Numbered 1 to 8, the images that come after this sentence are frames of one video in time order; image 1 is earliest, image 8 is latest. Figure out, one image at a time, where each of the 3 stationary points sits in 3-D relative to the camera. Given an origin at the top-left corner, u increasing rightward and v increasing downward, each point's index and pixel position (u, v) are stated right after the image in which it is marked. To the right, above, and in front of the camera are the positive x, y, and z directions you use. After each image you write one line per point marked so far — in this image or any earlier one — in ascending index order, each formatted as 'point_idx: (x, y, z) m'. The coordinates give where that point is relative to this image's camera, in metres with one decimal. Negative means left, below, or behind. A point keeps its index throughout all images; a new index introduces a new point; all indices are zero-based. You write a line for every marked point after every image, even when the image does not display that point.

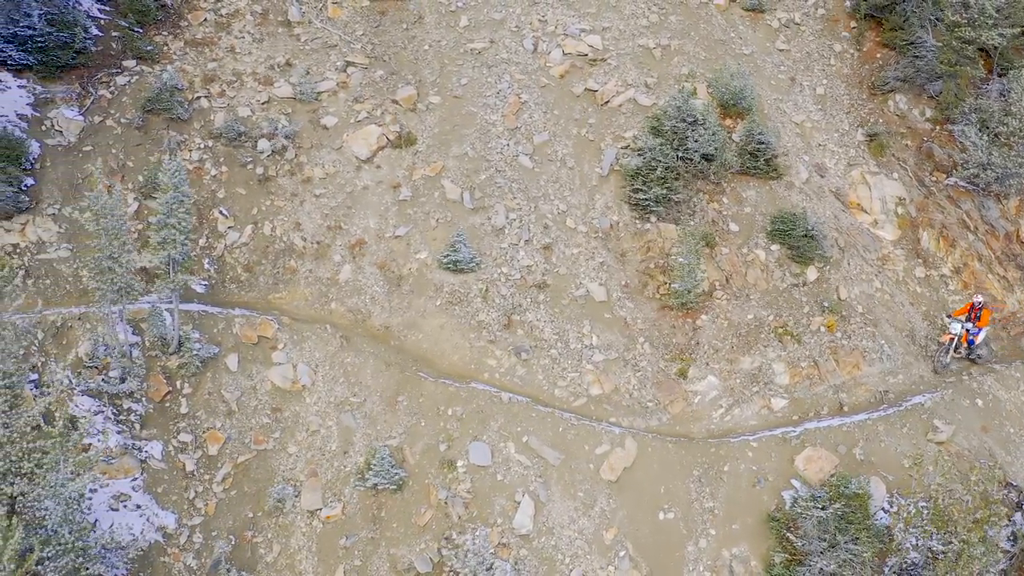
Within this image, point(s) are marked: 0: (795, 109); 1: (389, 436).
0: (+3.8, +2.5, +12.5) m
1: (-1.2, -1.6, +10.0) m
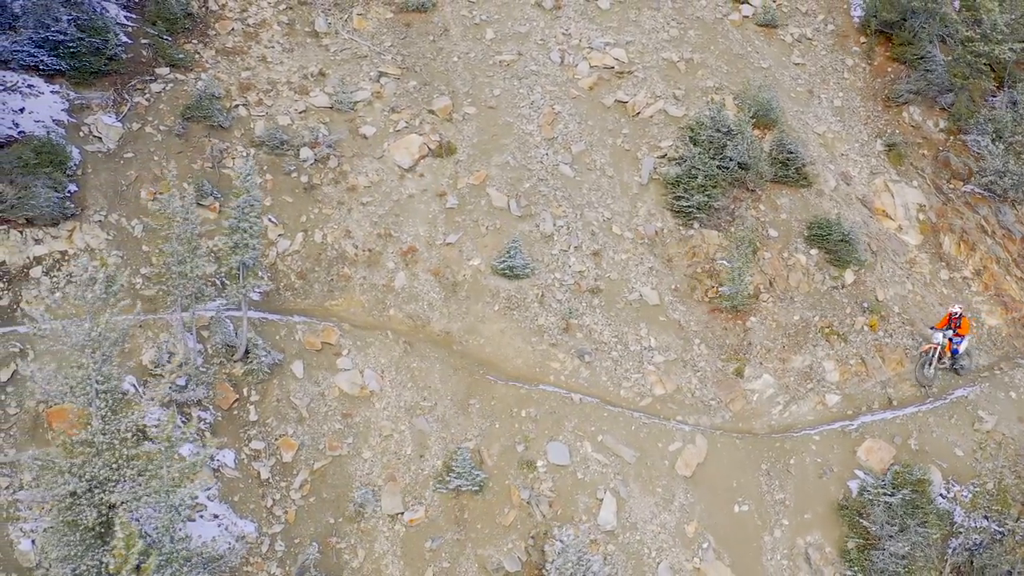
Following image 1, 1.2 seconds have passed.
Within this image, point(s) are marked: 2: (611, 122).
0: (+4.3, +2.4, +13.1) m
1: (-0.5, -1.6, +10.1) m
2: (+1.4, +2.3, +13.0) m
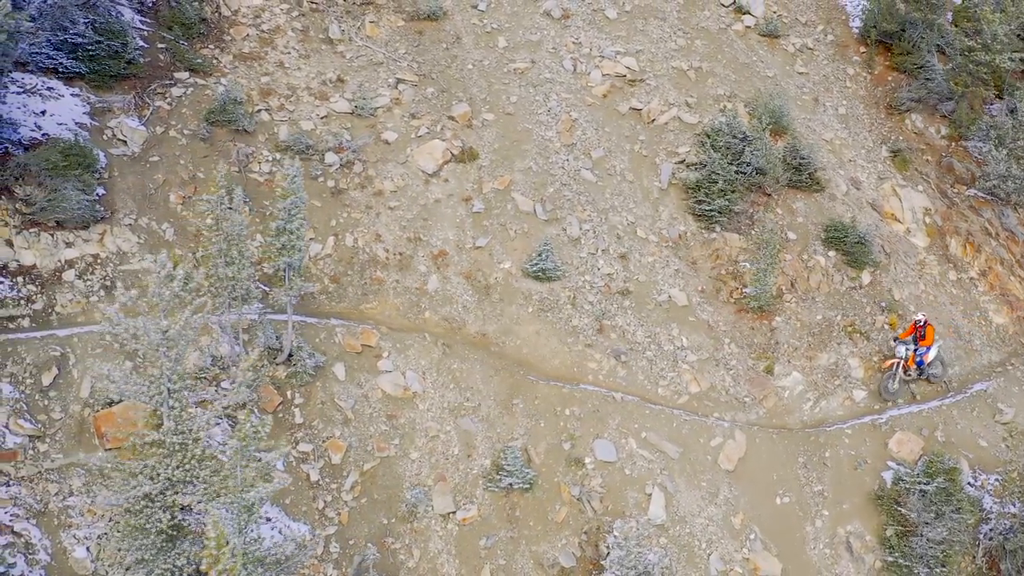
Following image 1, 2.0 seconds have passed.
0: (+4.6, +2.4, +13.5) m
1: (0.0, -1.6, +10.2) m
2: (+1.7, +2.3, +13.3) m
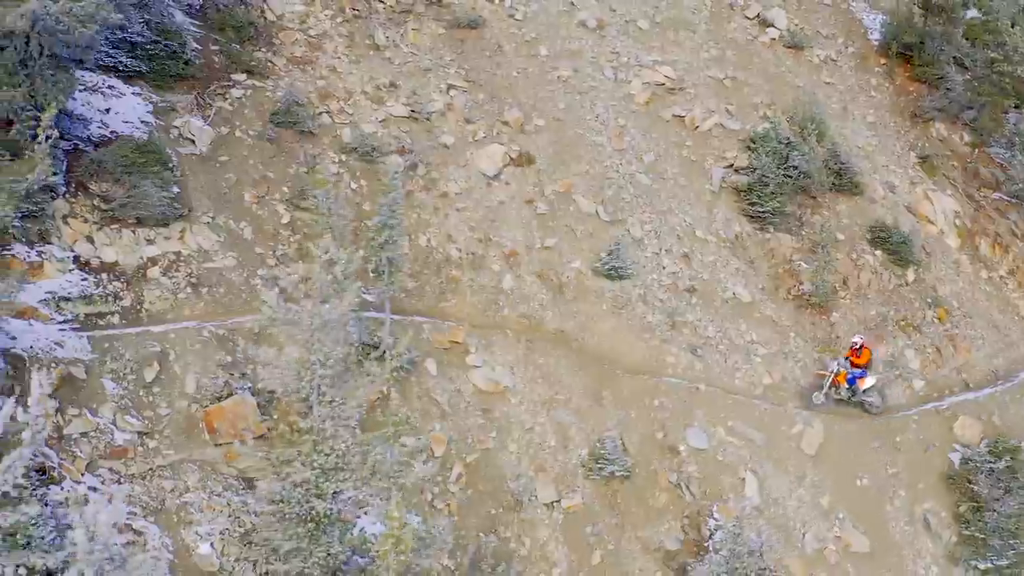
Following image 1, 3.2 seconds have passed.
0: (+5.3, +2.4, +14.2) m
1: (+1.1, -1.6, +10.5) m
2: (+2.4, +2.3, +13.8) m
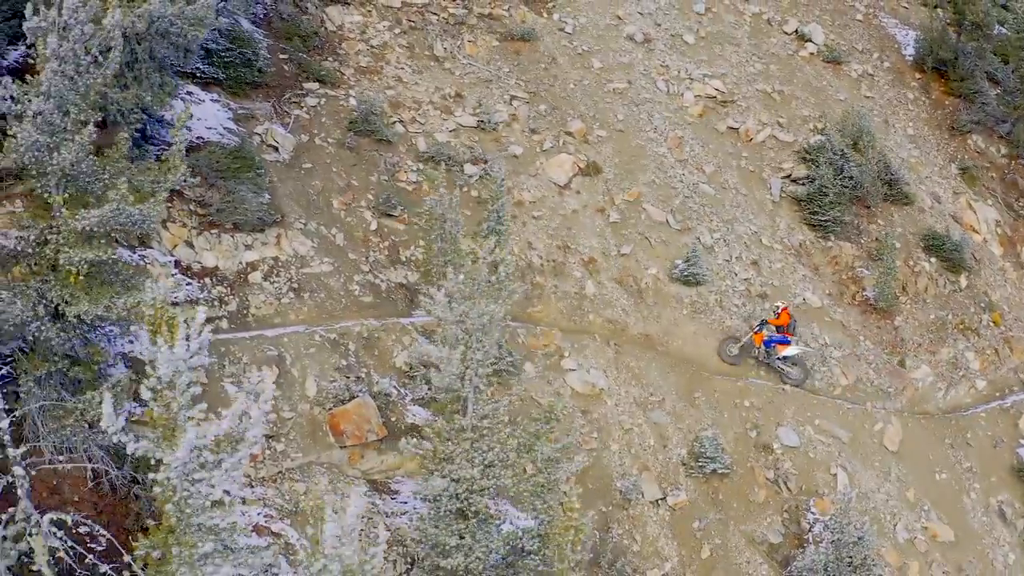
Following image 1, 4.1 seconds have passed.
0: (+6.2, +2.3, +14.8) m
1: (+2.2, -1.6, +10.8) m
2: (+3.4, +2.2, +14.2) m
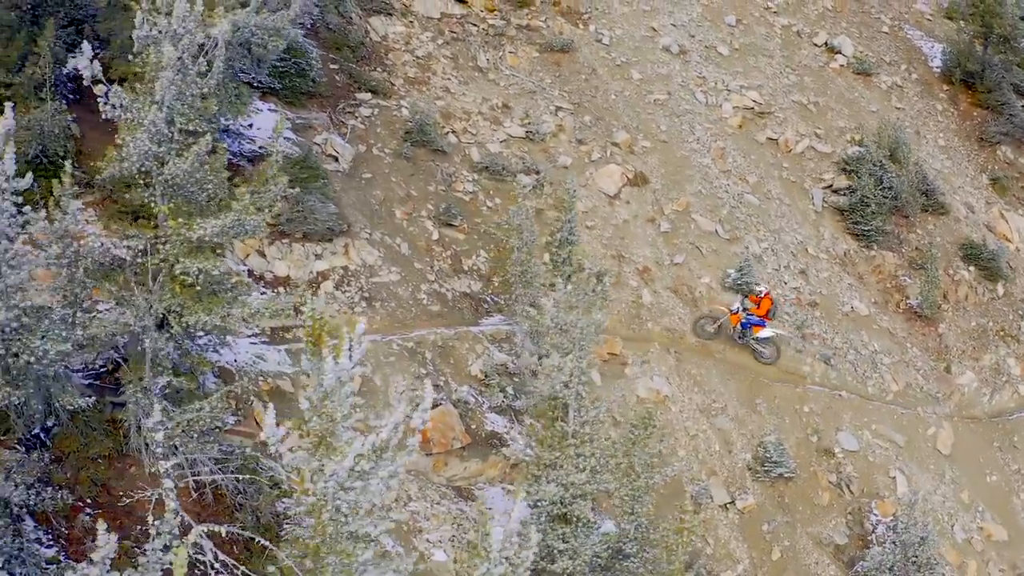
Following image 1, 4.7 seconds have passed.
0: (+6.9, +2.2, +15.2) m
1: (+3.0, -1.7, +11.1) m
2: (+4.1, +2.1, +14.5) m
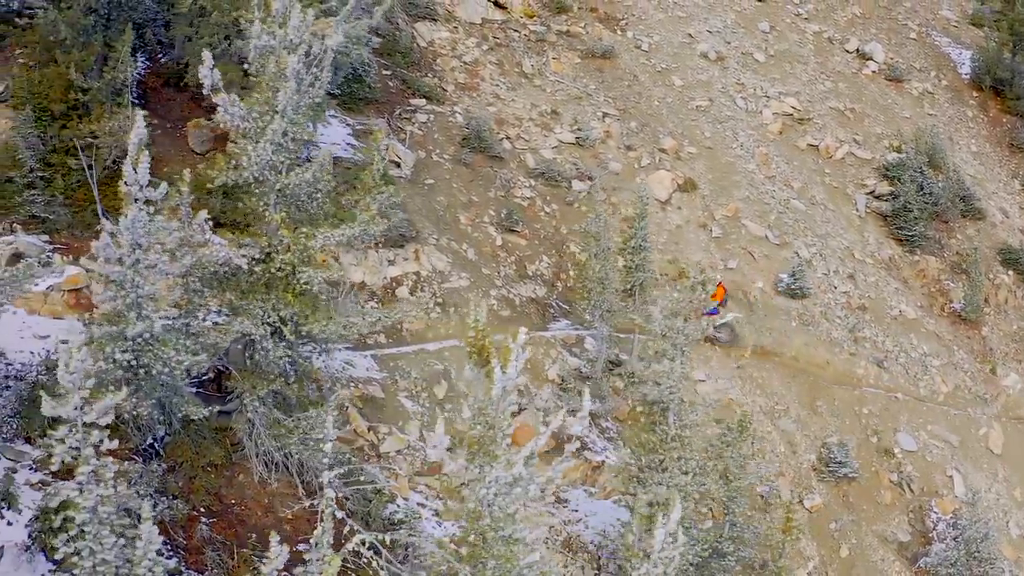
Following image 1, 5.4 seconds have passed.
0: (+7.7, +2.1, +15.6) m
1: (+3.9, -1.8, +11.4) m
2: (+4.9, +2.0, +14.8) m
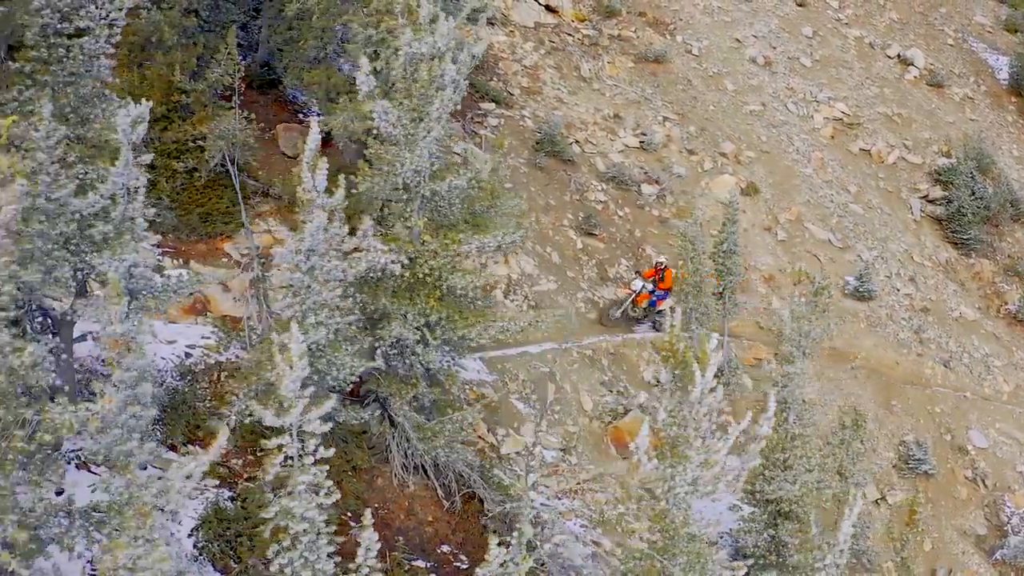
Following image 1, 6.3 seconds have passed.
0: (+8.6, +2.1, +16.0) m
1: (+5.0, -1.8, +11.7) m
2: (+5.8, +2.0, +15.2) m
